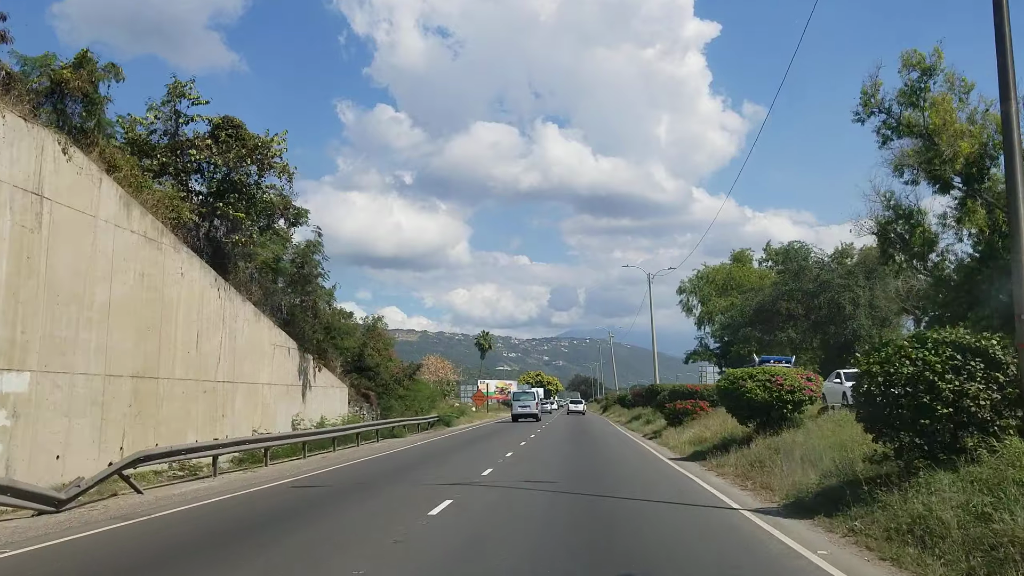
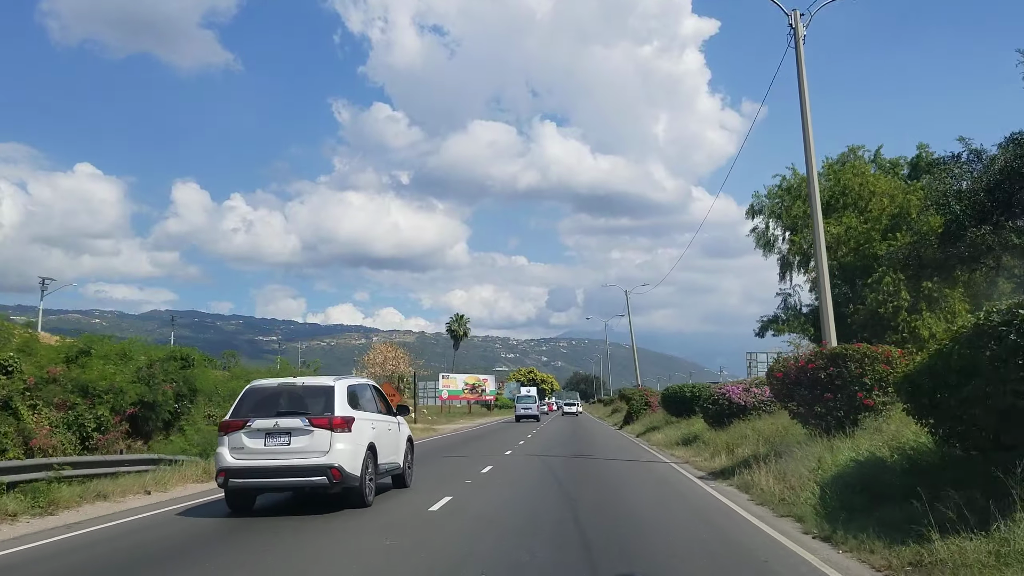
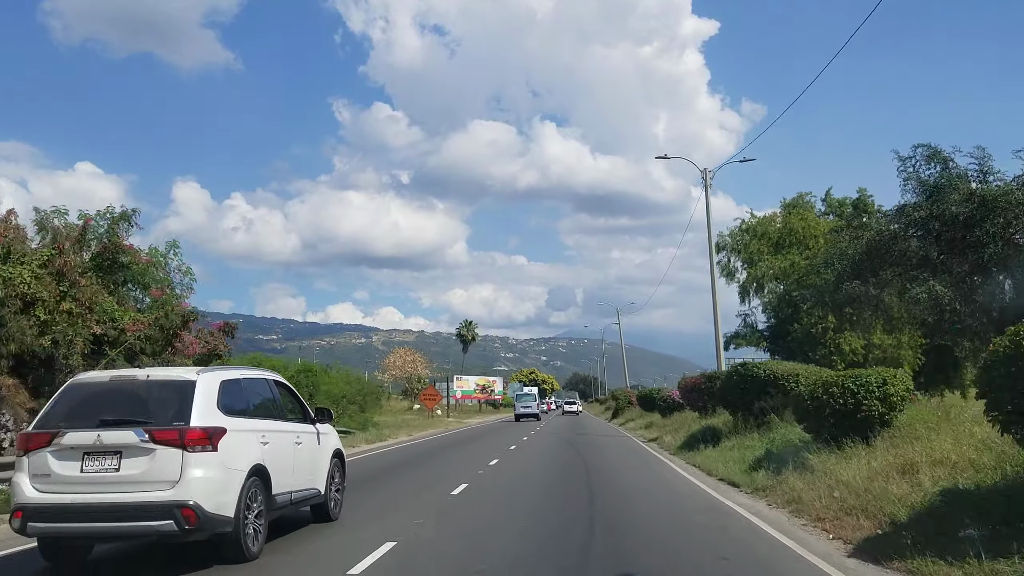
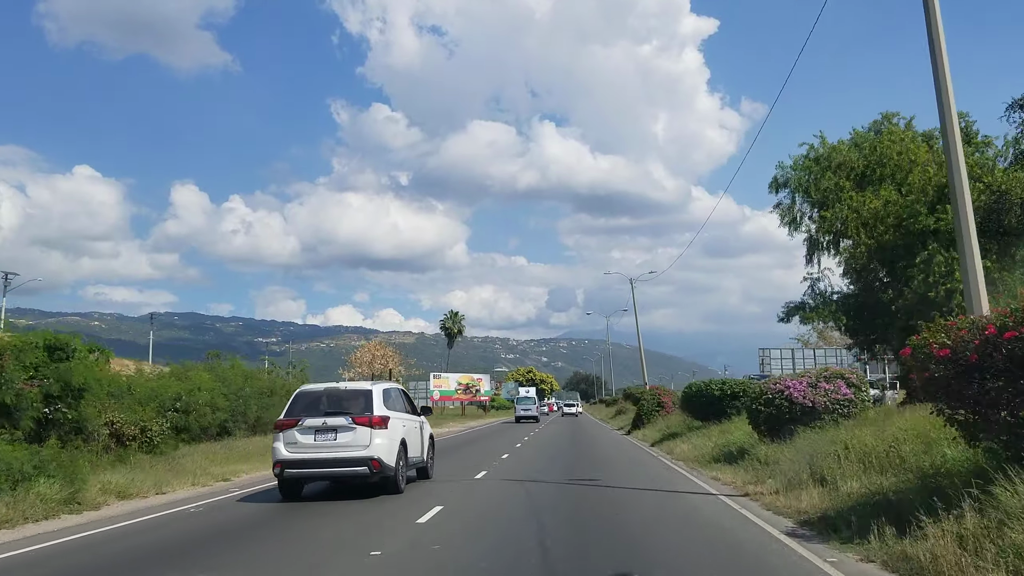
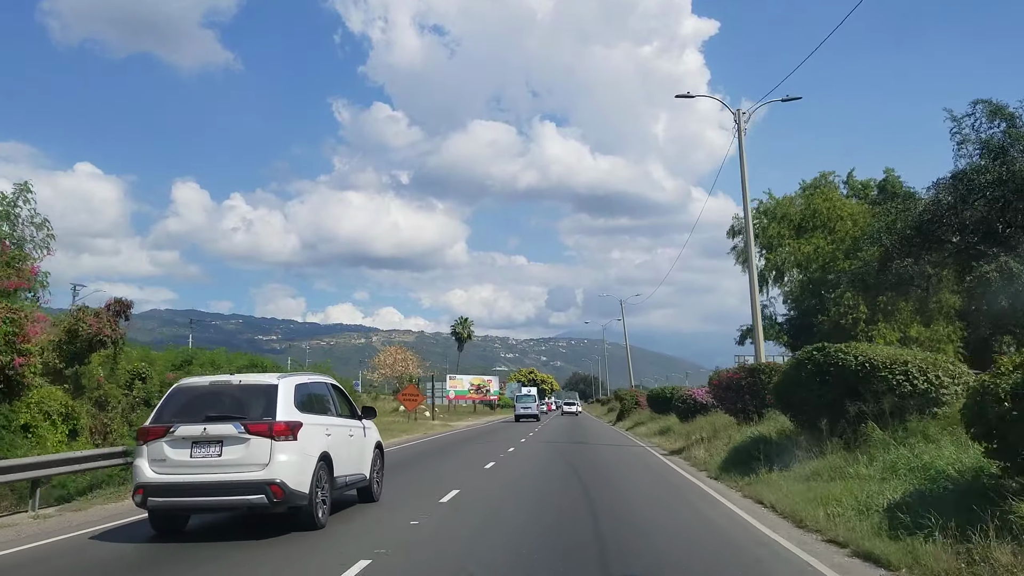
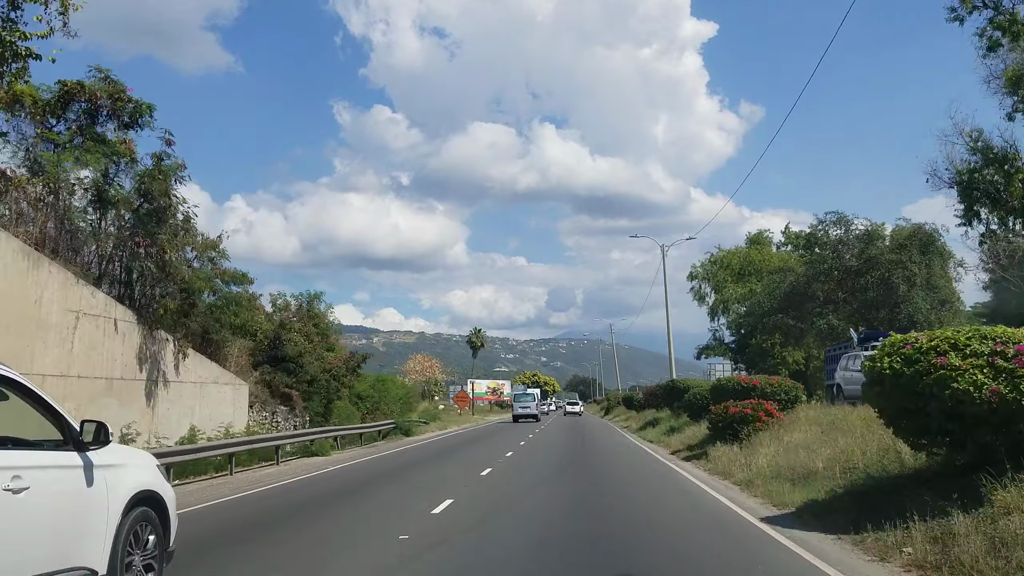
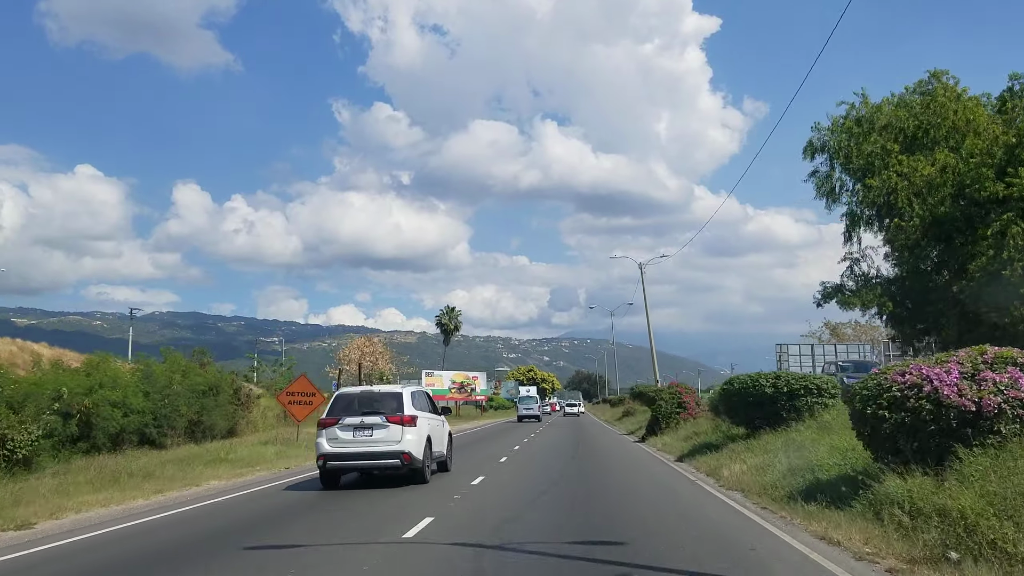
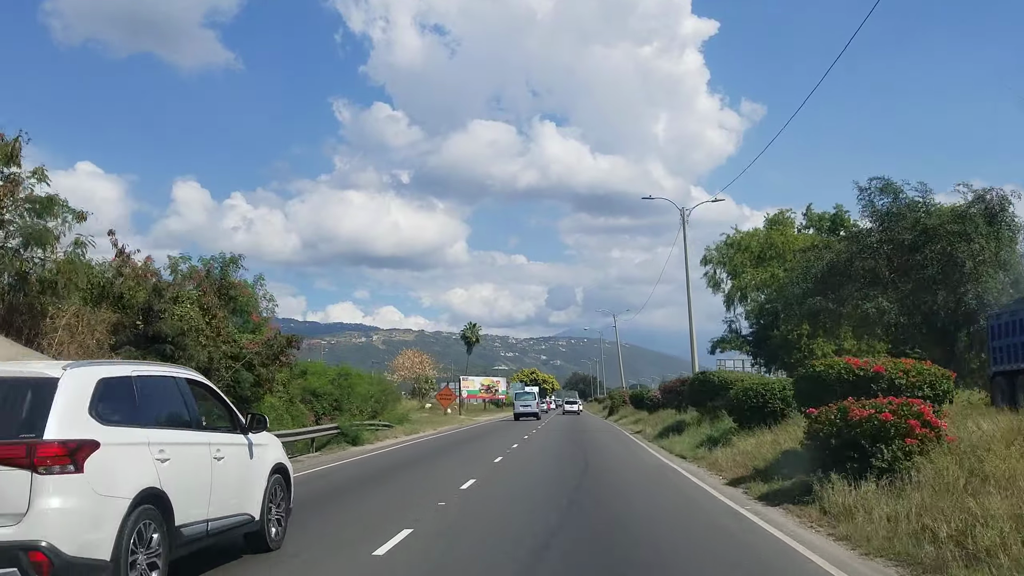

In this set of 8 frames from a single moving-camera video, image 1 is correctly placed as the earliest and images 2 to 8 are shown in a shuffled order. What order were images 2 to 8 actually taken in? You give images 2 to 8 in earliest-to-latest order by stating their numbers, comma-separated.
6, 8, 3, 5, 2, 4, 7
